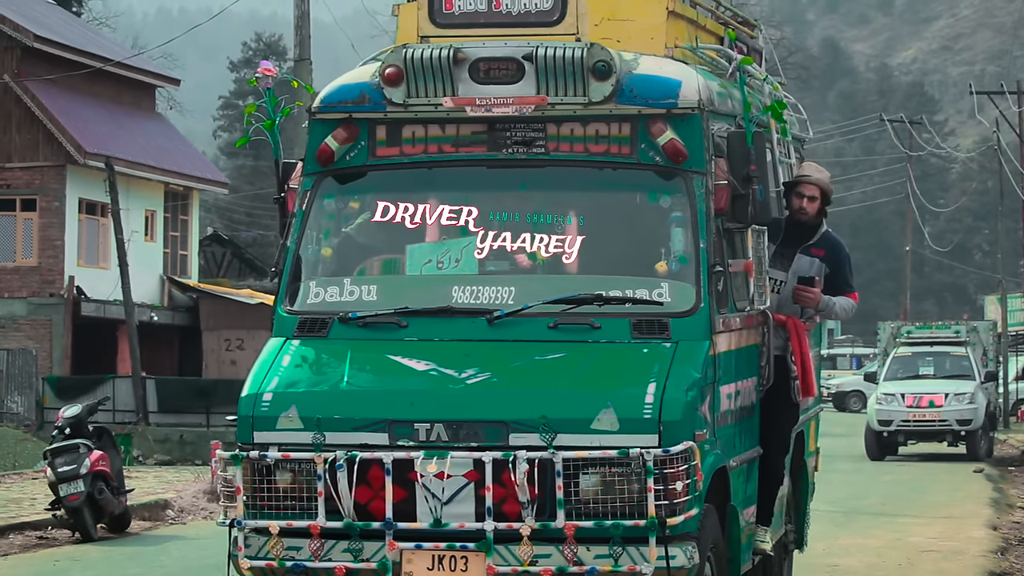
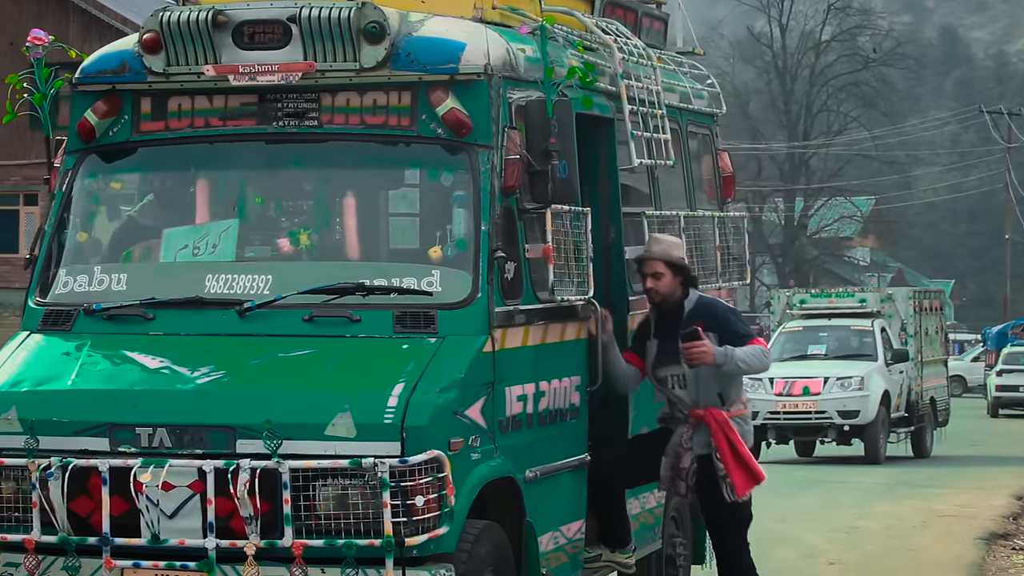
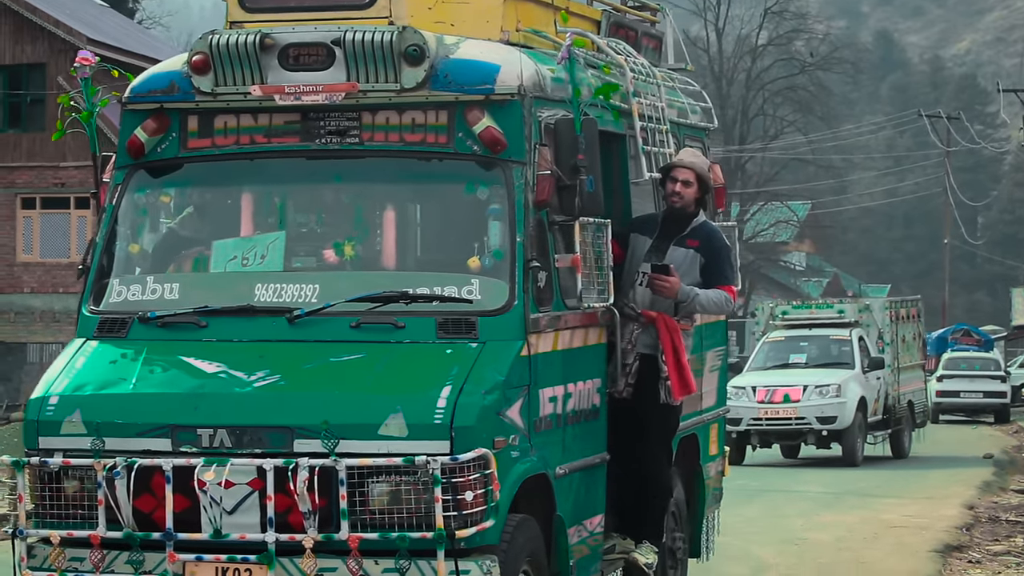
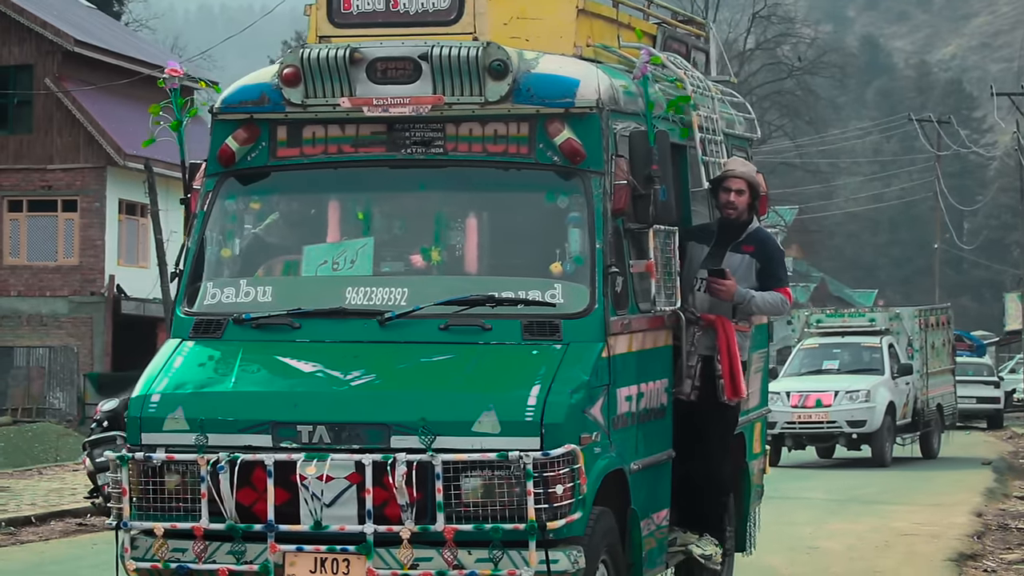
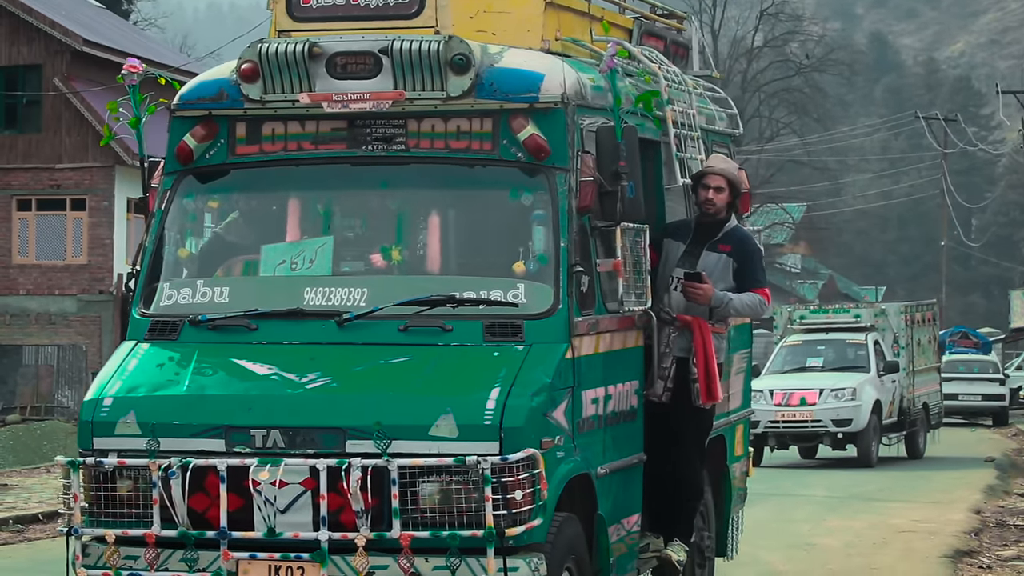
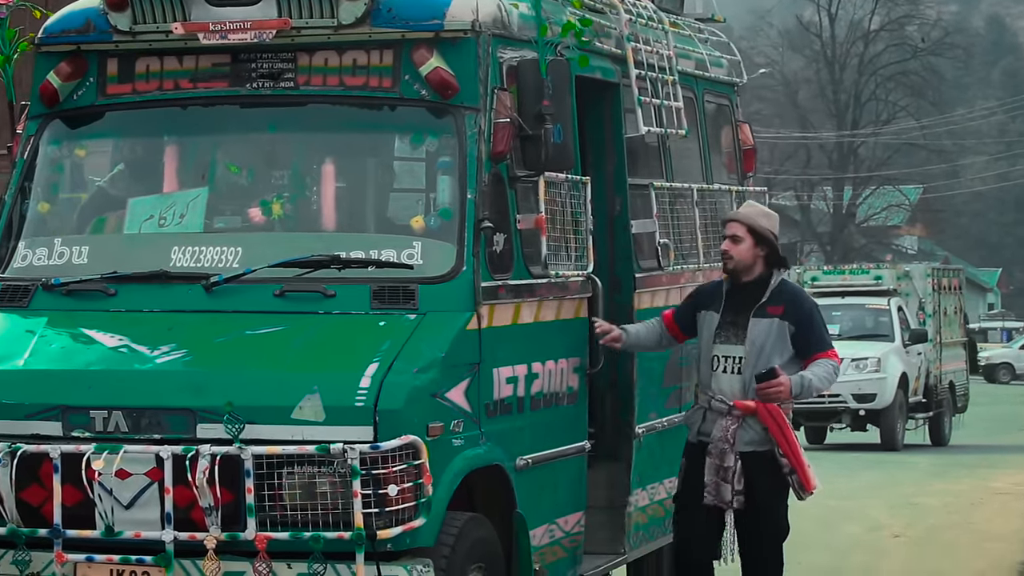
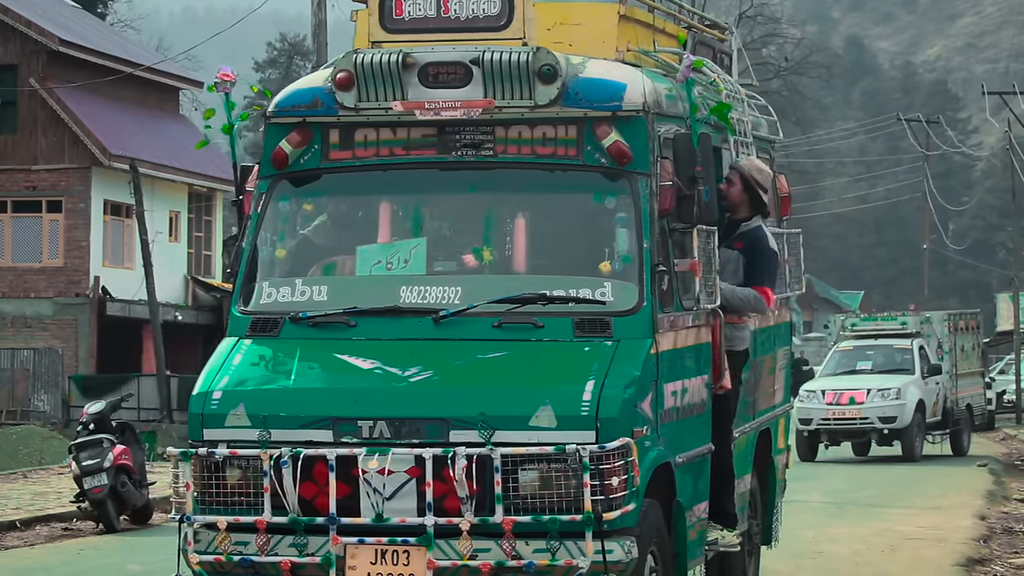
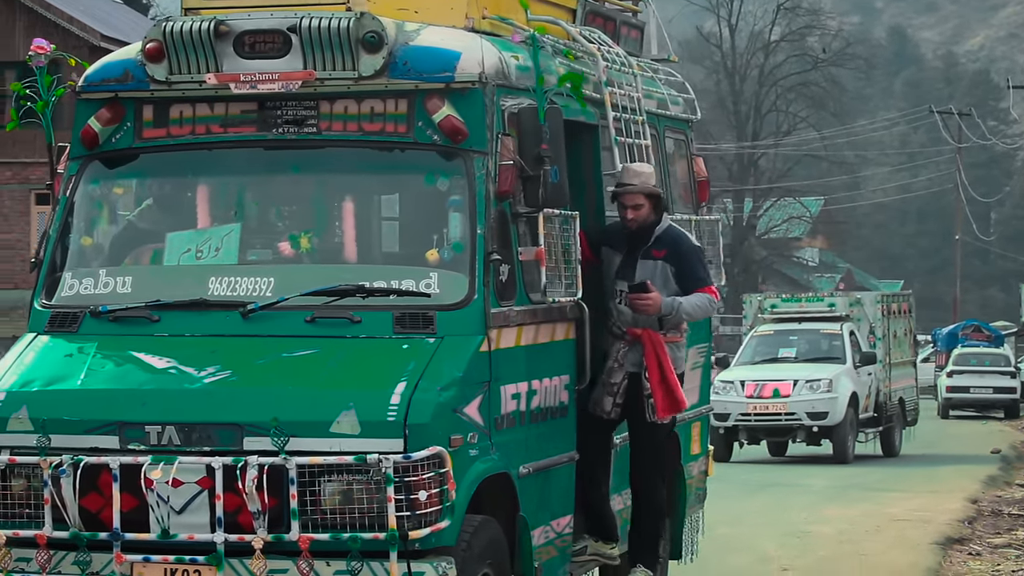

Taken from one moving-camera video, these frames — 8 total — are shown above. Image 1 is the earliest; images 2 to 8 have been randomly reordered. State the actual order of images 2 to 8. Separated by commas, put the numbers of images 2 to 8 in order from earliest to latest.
7, 4, 5, 3, 8, 2, 6
